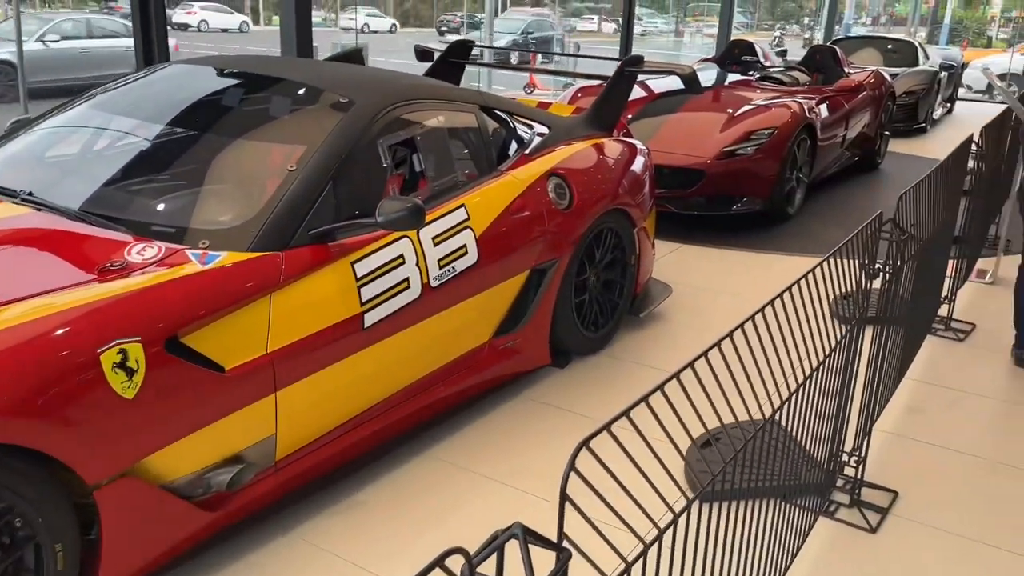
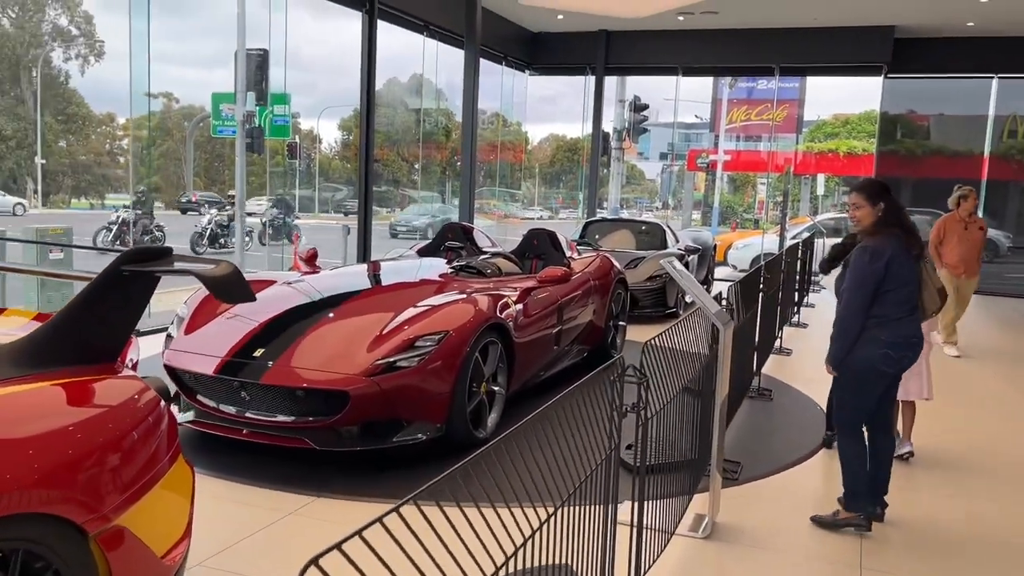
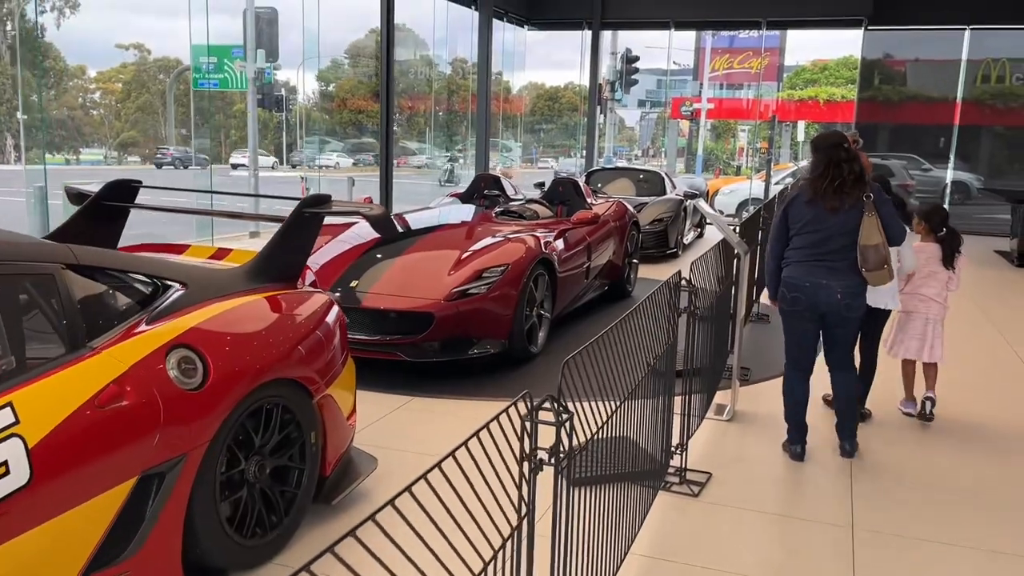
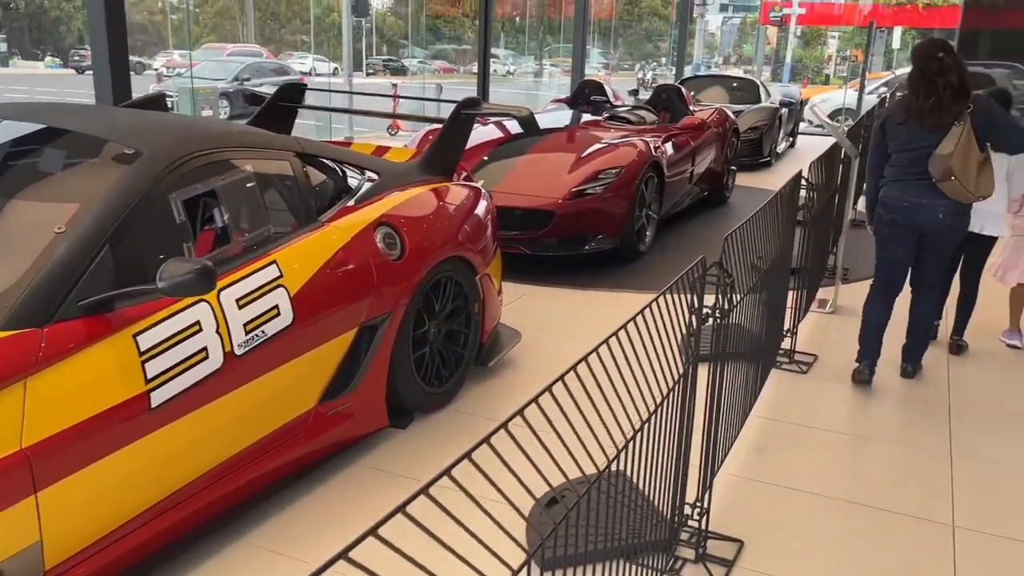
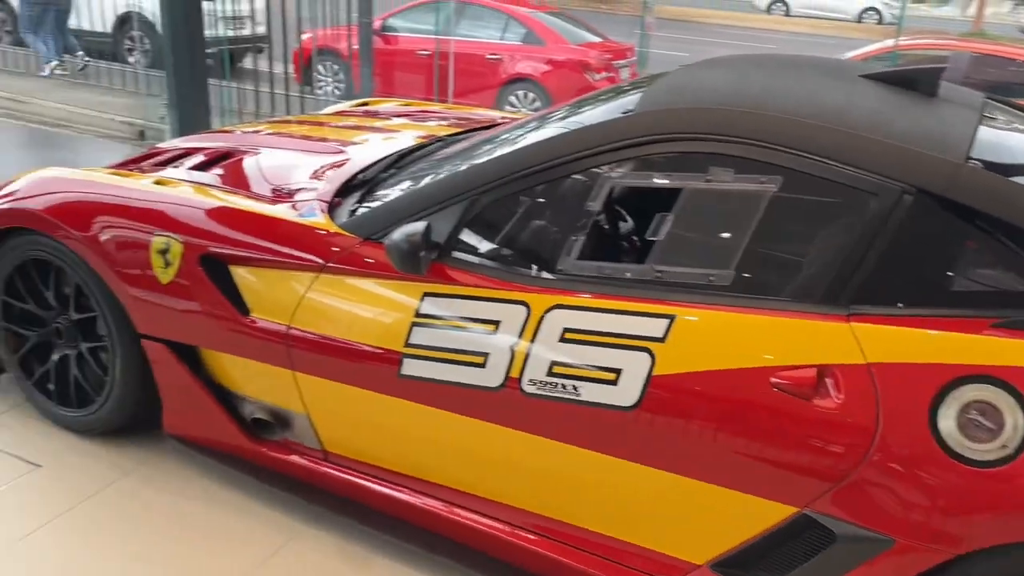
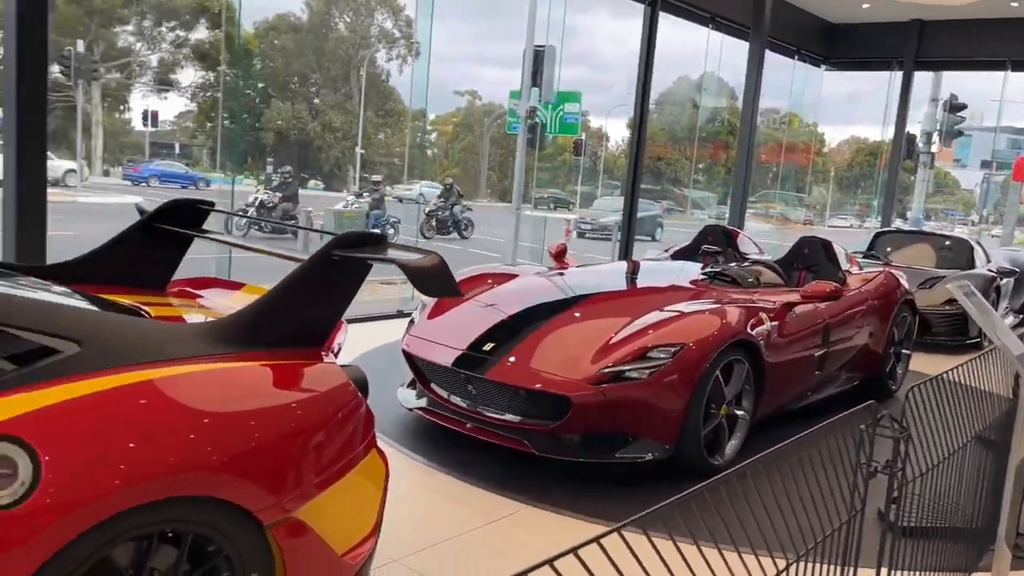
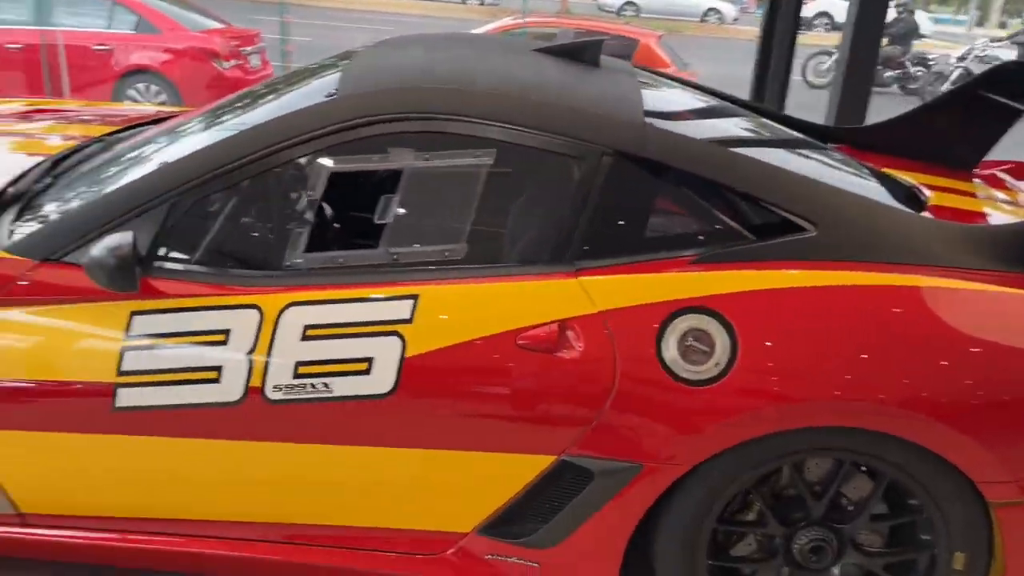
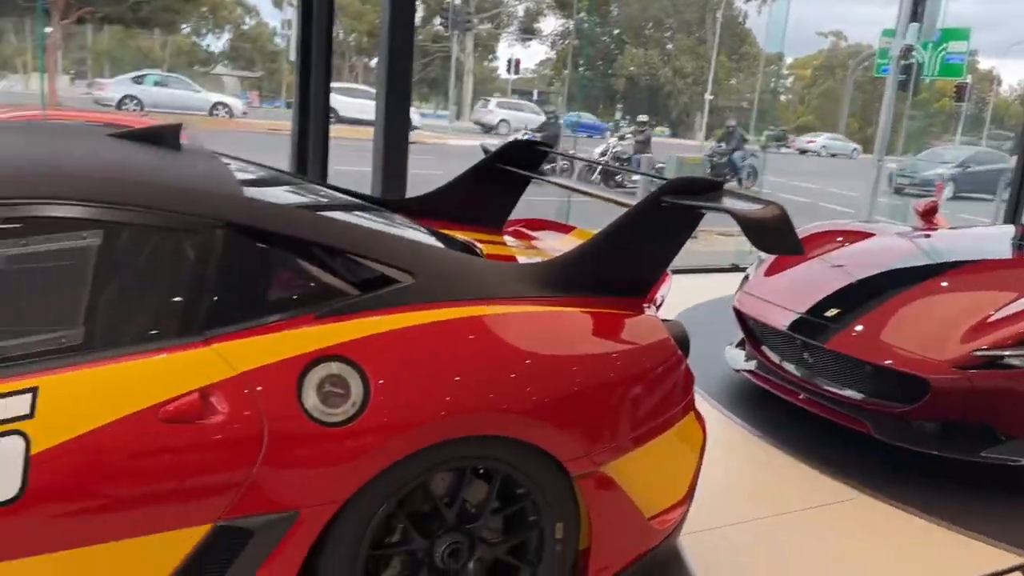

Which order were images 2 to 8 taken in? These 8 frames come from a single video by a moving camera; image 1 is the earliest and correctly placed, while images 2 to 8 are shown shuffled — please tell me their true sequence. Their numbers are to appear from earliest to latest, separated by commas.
4, 3, 2, 6, 8, 7, 5
